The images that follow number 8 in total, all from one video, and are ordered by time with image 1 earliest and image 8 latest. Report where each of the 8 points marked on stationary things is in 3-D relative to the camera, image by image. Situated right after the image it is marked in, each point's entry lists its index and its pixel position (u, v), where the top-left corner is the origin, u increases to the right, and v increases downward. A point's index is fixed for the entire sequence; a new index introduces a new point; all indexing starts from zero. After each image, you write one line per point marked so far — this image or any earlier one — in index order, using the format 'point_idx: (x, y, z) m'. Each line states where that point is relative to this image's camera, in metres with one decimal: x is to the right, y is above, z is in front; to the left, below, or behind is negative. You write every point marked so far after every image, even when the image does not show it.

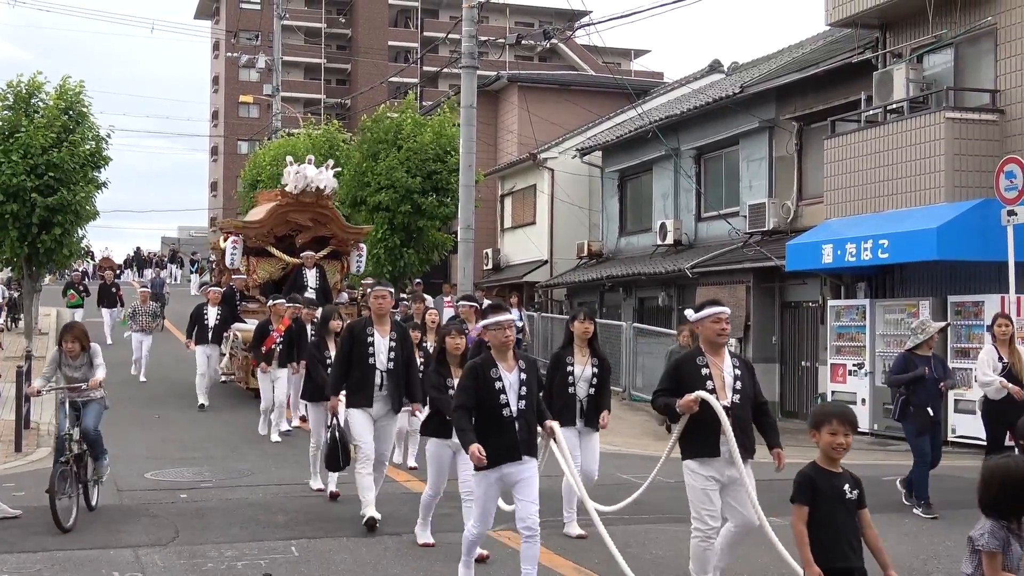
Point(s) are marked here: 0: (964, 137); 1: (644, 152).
0: (+7.1, +2.3, +11.5) m
1: (+3.1, +3.4, +18.7) m
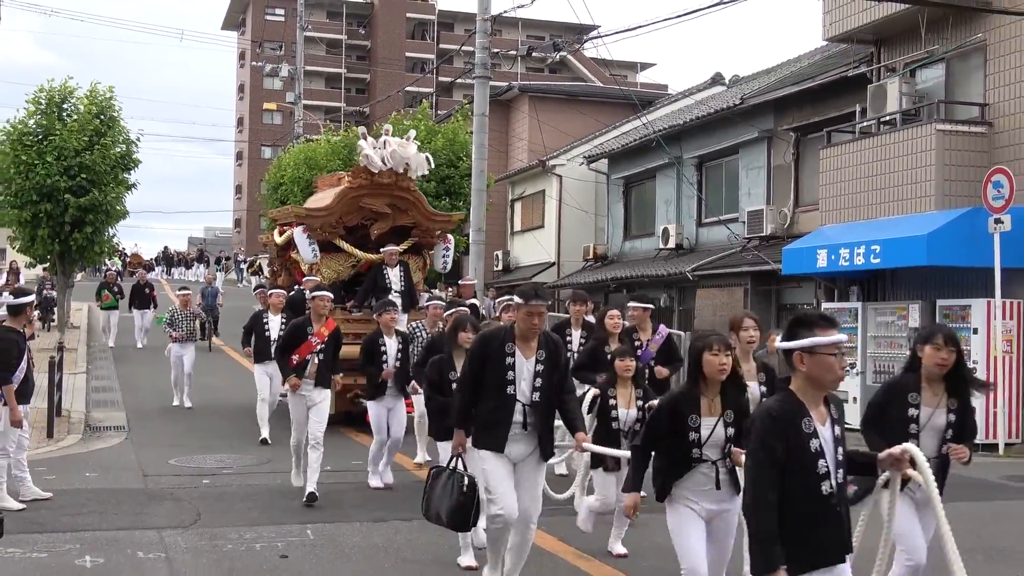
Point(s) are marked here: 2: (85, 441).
0: (+7.2, +2.3, +12.1) m
1: (+3.4, +3.3, +19.3) m
2: (-7.6, -2.7, +13.1) m
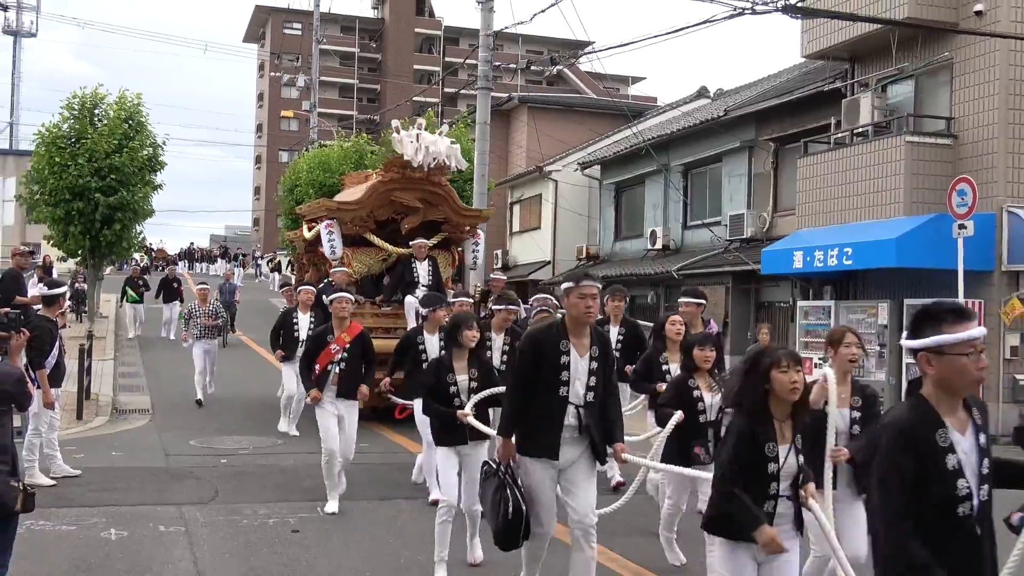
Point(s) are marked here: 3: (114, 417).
0: (+7.2, +2.3, +13.0) m
1: (+3.4, +3.3, +20.2) m
2: (-7.6, -2.6, +14.1) m
3: (-7.7, -2.5, +14.3) m
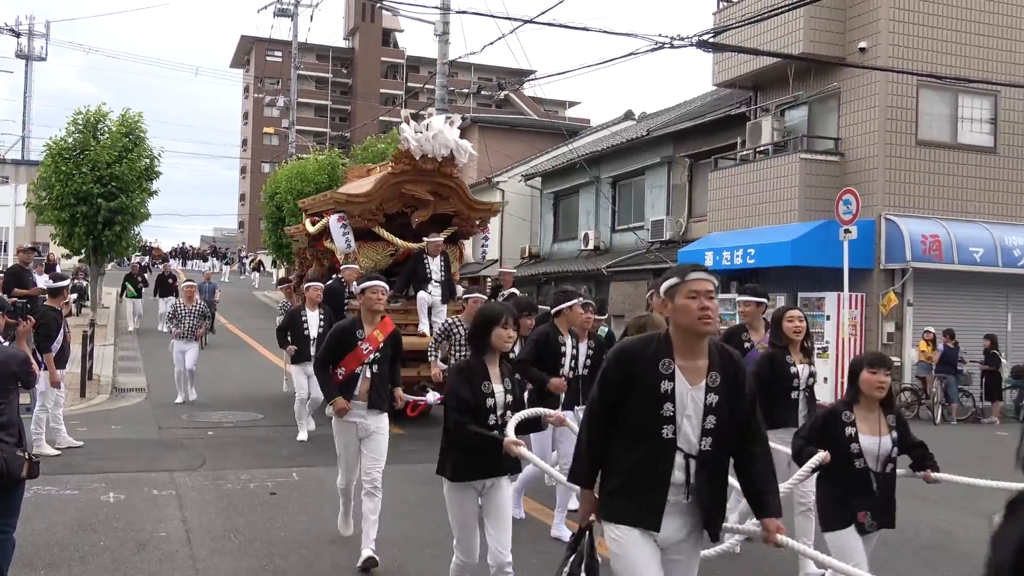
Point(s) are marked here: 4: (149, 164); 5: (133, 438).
0: (+6.2, +2.4, +15.3) m
1: (+2.3, +3.3, +22.5) m
2: (-8.7, -2.4, +16.1) m
3: (-8.7, -2.4, +16.3) m
4: (-8.8, +3.0, +18.0) m
5: (-7.3, -2.9, +14.4) m
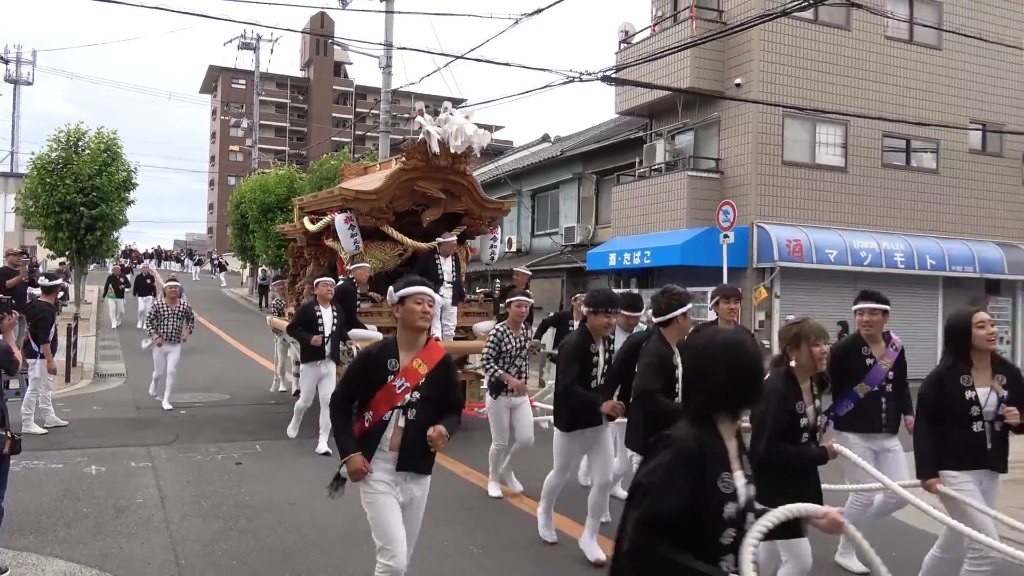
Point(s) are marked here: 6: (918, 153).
0: (+4.6, +2.5, +18.4) m
1: (+0.2, +3.4, +25.3) m
2: (-10.3, -2.4, +18.3) m
3: (-10.4, -2.3, +18.5) m
4: (-10.5, +3.0, +20.2) m
5: (-8.9, -2.8, +16.7) m
6: (+10.7, +3.6, +19.7) m
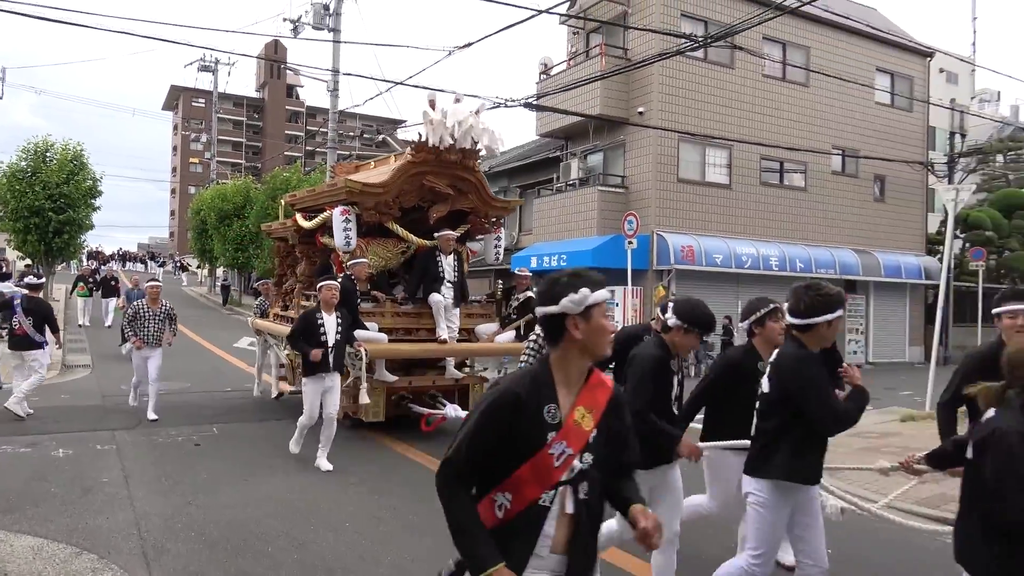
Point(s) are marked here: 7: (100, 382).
0: (+2.7, +2.5, +21.4) m
1: (-2.2, +3.3, +28.0) m
2: (-12.1, -2.3, +20.0) m
3: (-12.2, -2.3, +20.2) m
4: (-12.5, +3.1, +21.9) m
5: (-10.6, -2.8, +18.5) m
6: (+8.7, +3.6, +23.2) m
7: (-11.0, -2.5, +20.0) m
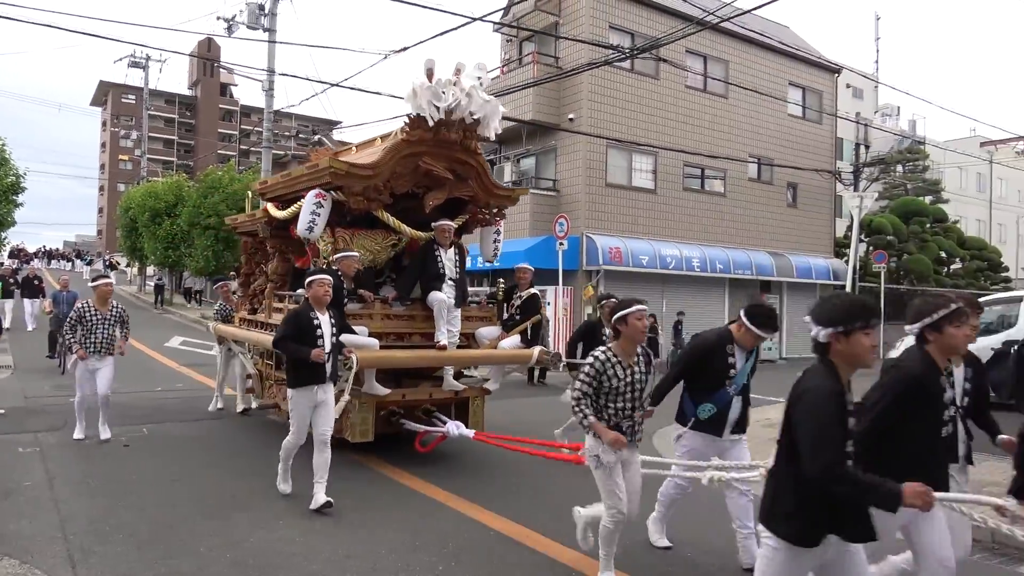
0: (+0.7, +2.5, +22.2) m
1: (-4.7, +3.3, +28.3) m
2: (-13.9, -2.3, +19.4) m
3: (-14.0, -2.2, +19.6) m
4: (-14.4, +3.1, +21.3) m
5: (-12.2, -2.7, +18.0) m
6: (+6.6, +3.6, +24.5) m
7: (-12.7, -2.5, +19.5) m
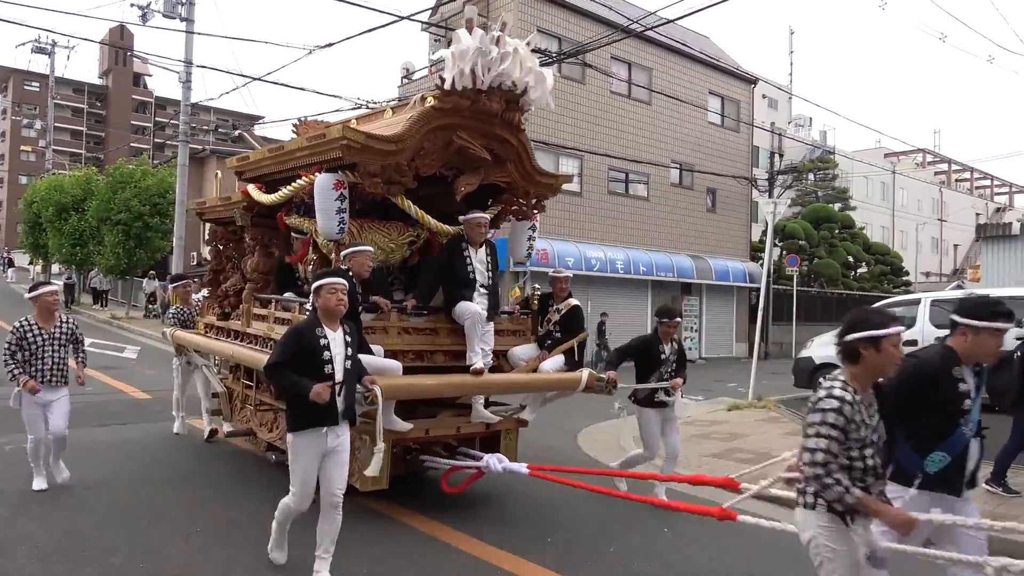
0: (-1.4, +2.5, +22.2) m
1: (-7.5, +3.3, +27.7) m
2: (-15.7, -2.2, +17.9) m
3: (-15.8, -2.2, +18.1) m
4: (-16.4, +3.1, +19.8) m
5: (-13.9, -2.7, +16.7) m
6: (+4.1, +3.5, +25.1) m
7: (-14.6, -2.4, +18.1) m
